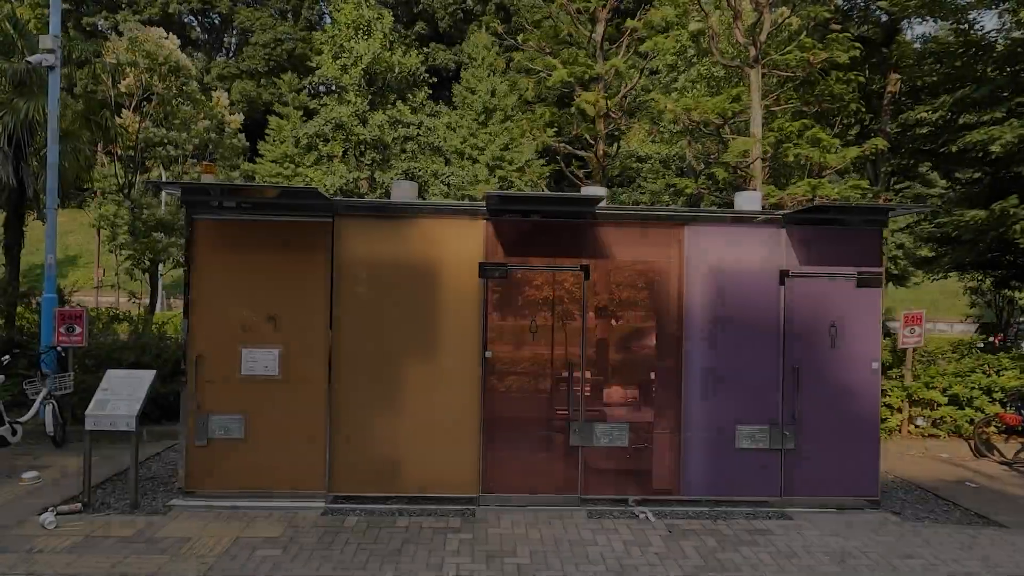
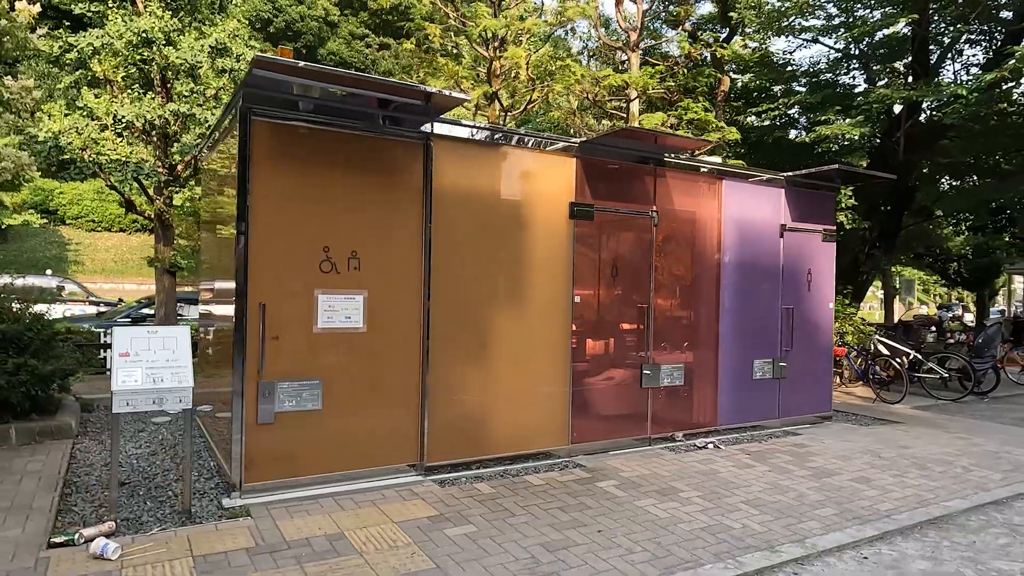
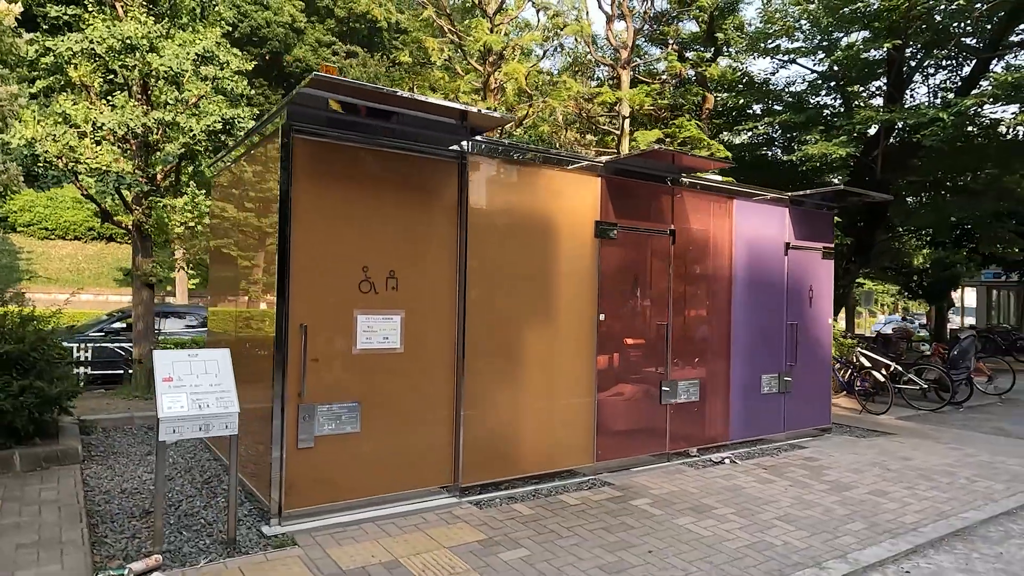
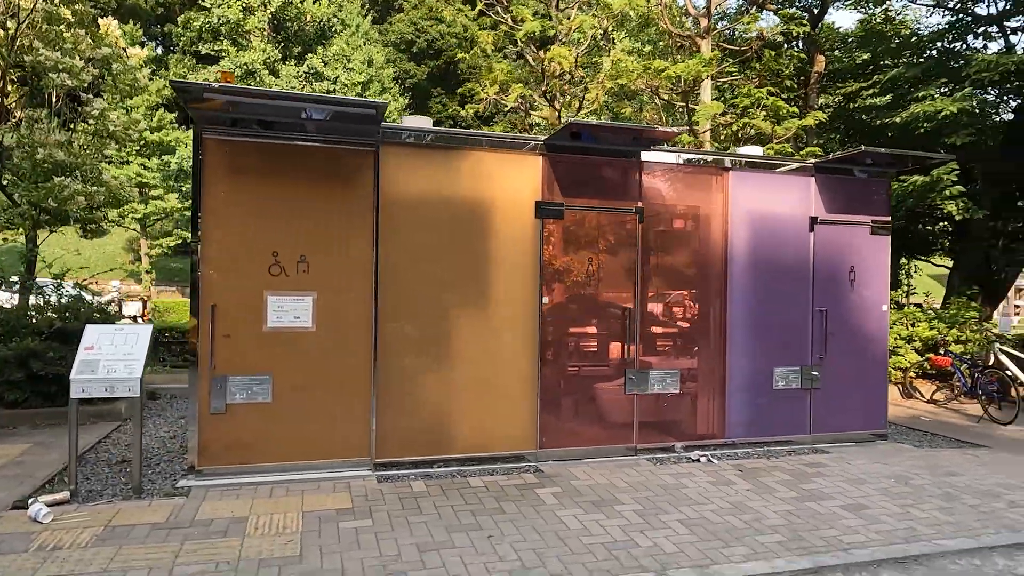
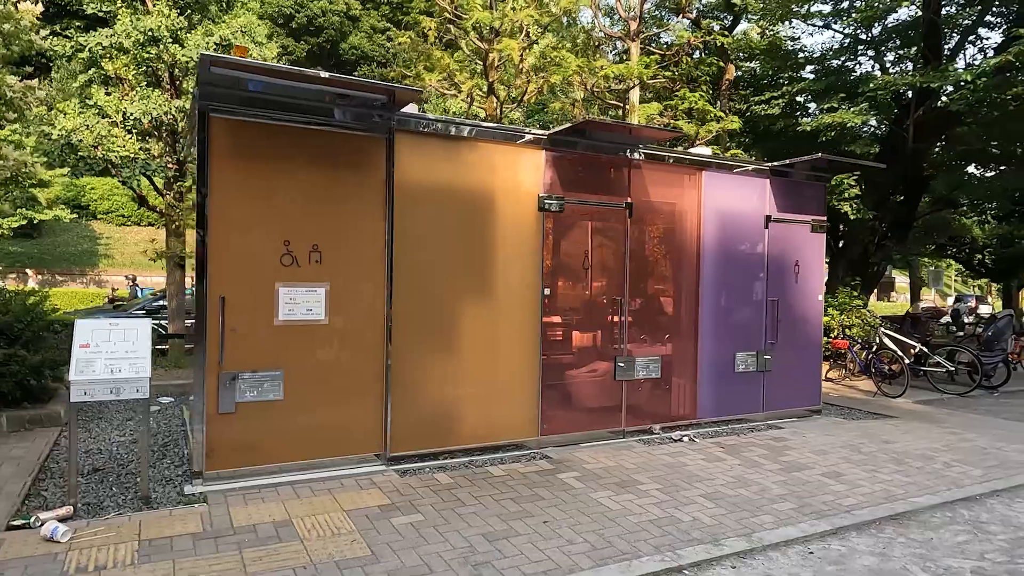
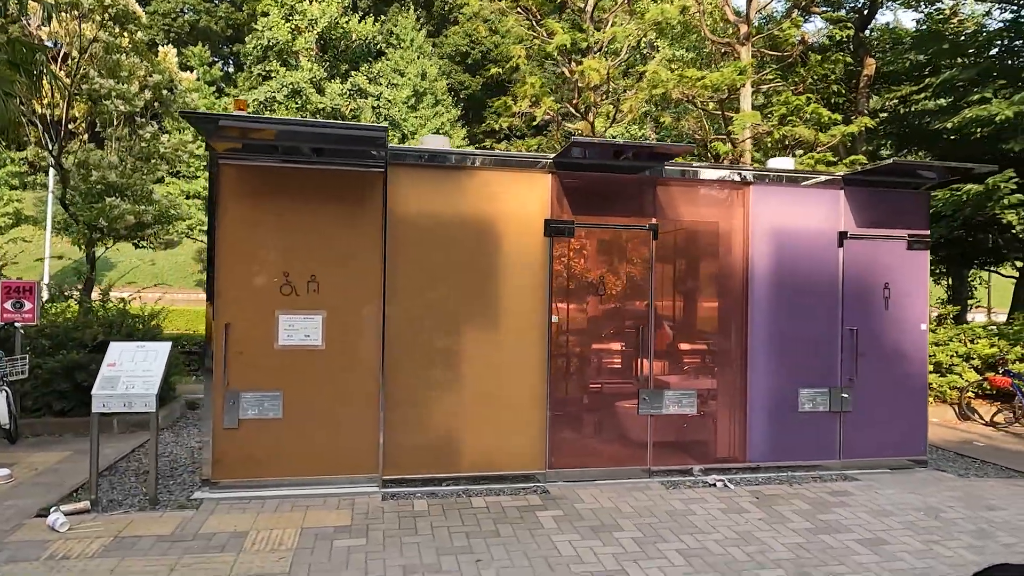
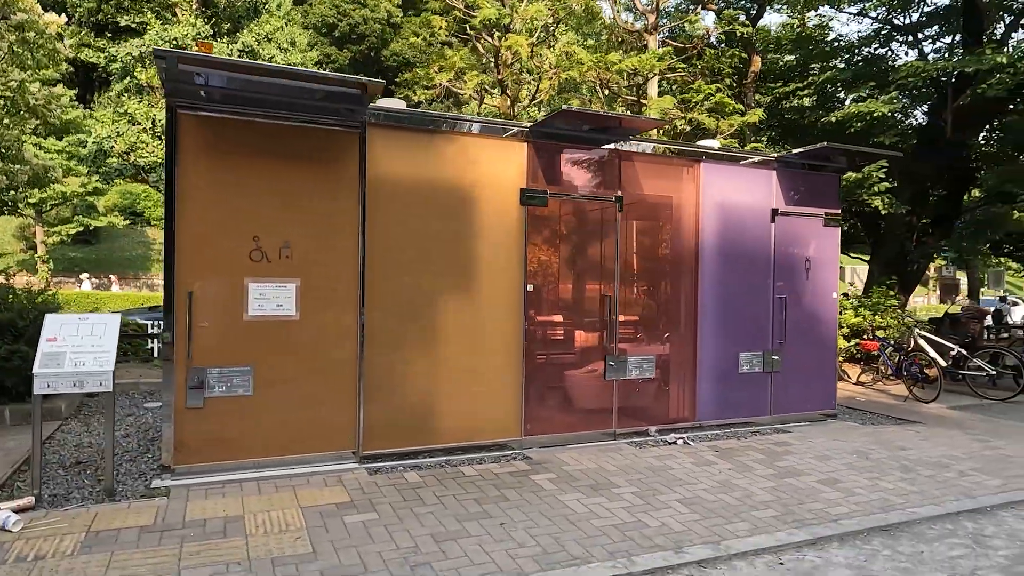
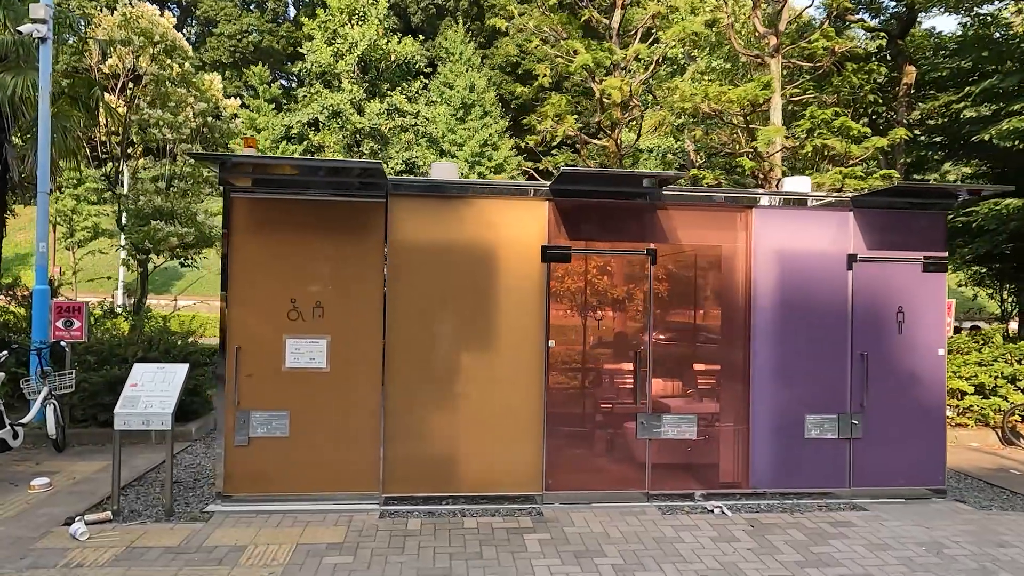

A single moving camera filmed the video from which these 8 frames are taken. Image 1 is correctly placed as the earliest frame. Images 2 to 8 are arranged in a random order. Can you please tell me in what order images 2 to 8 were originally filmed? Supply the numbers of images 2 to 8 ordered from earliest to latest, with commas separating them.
8, 6, 4, 7, 5, 2, 3
